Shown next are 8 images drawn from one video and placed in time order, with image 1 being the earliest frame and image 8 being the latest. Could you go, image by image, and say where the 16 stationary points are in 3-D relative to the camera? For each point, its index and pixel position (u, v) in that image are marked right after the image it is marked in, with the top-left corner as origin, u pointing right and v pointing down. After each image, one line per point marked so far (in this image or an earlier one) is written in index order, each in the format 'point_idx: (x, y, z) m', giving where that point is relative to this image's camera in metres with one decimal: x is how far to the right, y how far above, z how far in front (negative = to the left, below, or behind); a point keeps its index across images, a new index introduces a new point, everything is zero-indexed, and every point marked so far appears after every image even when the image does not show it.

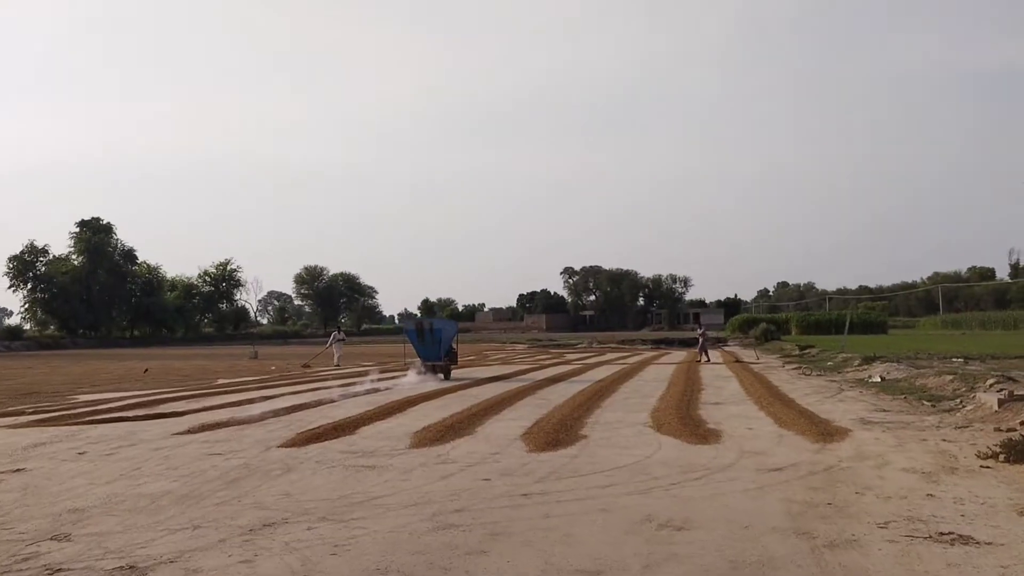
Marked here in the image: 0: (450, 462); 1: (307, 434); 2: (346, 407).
0: (-0.6, -1.7, +8.5) m
1: (-2.5, -1.8, +10.8) m
2: (-2.7, -2.0, +14.9) m
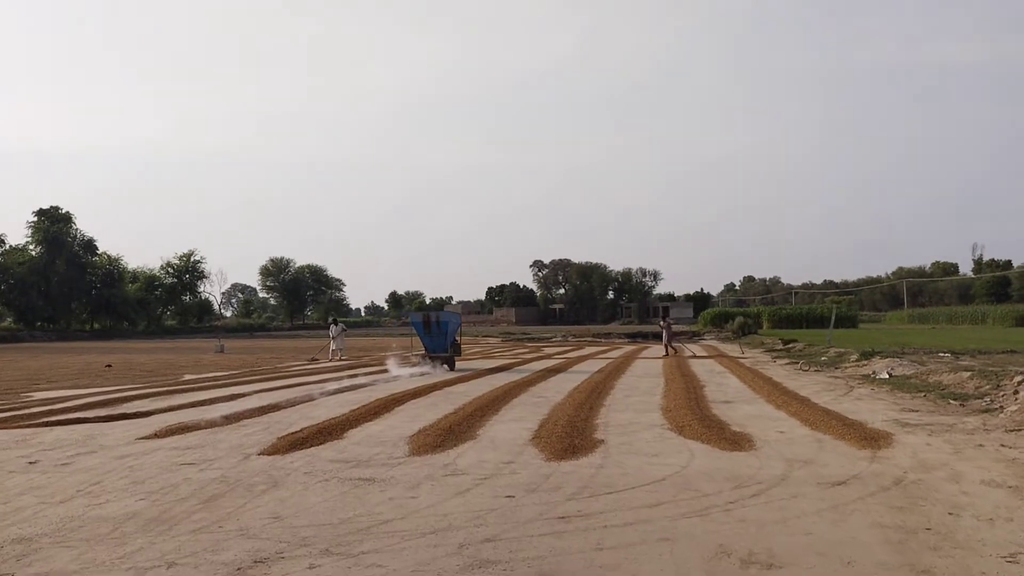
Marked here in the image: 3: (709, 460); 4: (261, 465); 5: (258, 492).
0: (-0.4, -1.5, +7.5) m
1: (-2.4, -1.6, +9.7) m
2: (-2.8, -1.8, +13.8) m
3: (+1.7, -1.5, +7.9) m
4: (-2.3, -1.6, +8.2) m
5: (-1.9, -1.6, +6.9) m
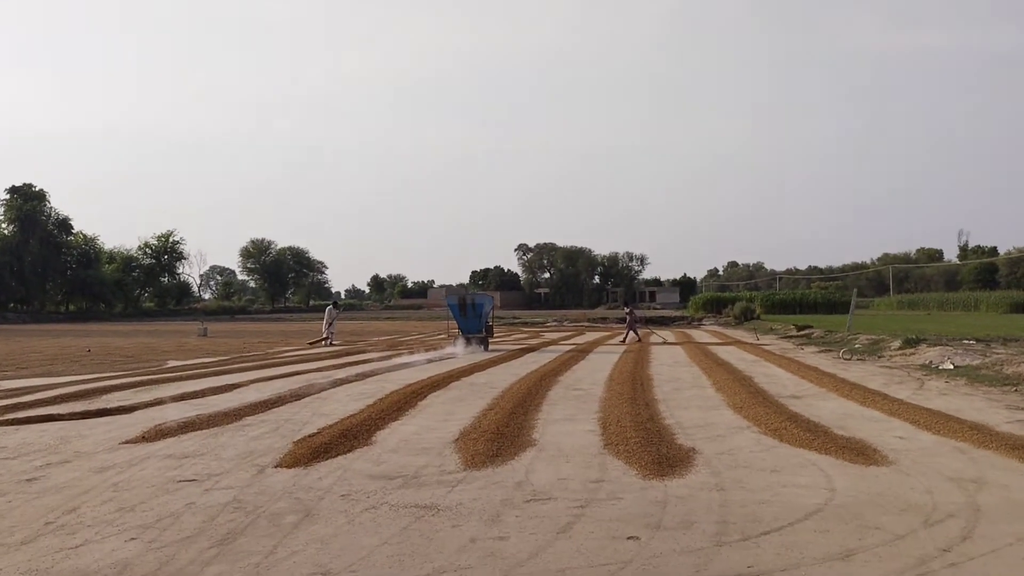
0: (+0.2, -1.4, +5.8) m
1: (-1.8, -1.4, +8.0) m
2: (-2.3, -1.5, +12.1) m
3: (+2.4, -1.3, +6.3) m
4: (-1.6, -1.4, +6.4) m
5: (-1.3, -1.4, +5.2) m
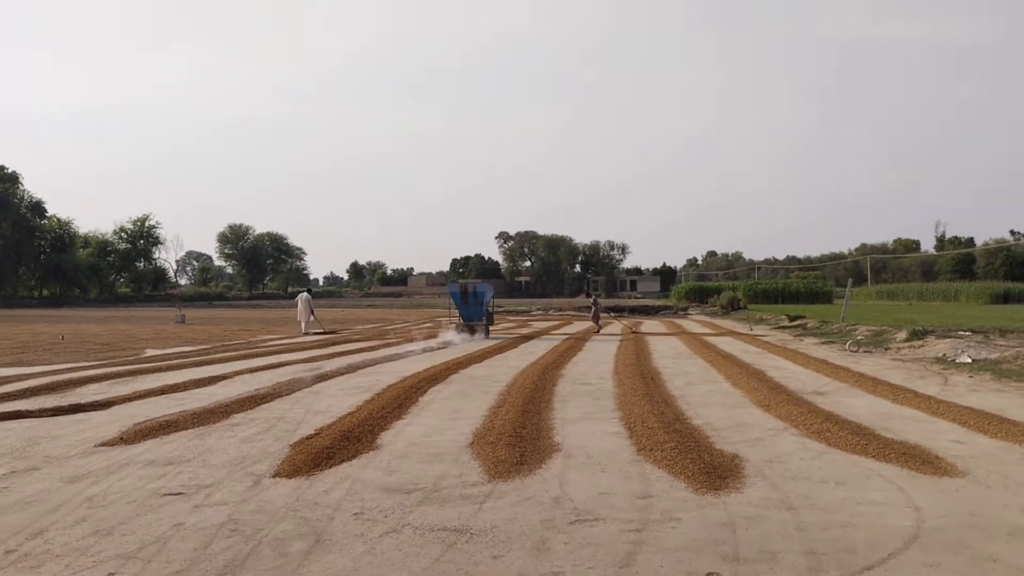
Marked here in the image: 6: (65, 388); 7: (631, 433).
0: (+0.5, -1.3, +5.0) m
1: (-1.6, -1.3, +7.1) m
2: (-2.2, -1.3, +11.2) m
3: (+2.6, -1.3, +5.6) m
4: (-1.4, -1.3, +5.6) m
5: (-1.0, -1.3, +4.4) m
6: (-6.0, -1.3, +12.1) m
7: (+1.1, -1.3, +8.0) m
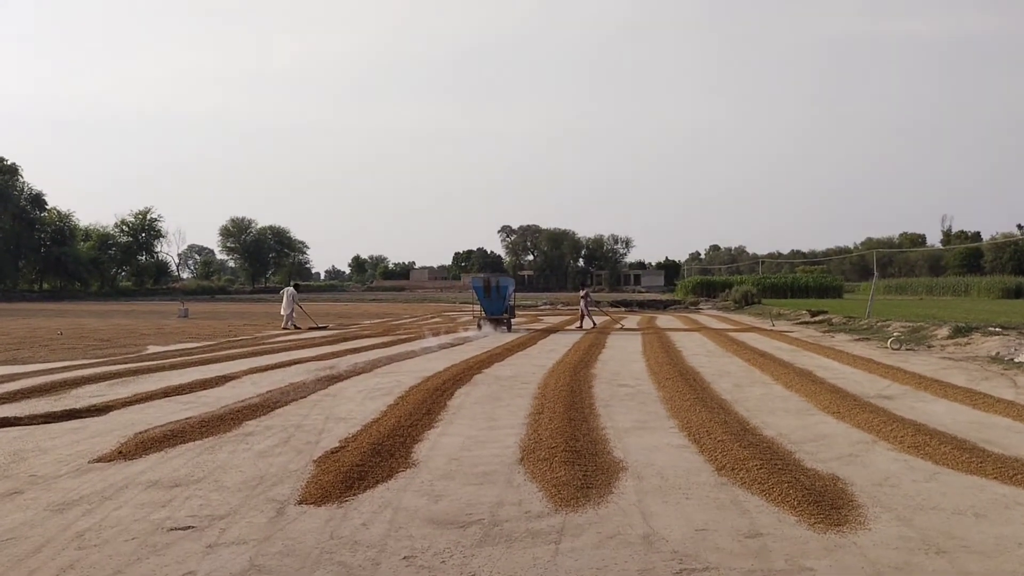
0: (+0.9, -1.3, +4.0) m
1: (-1.2, -1.2, +6.2) m
2: (-1.8, -1.3, +10.2) m
3: (+3.0, -1.2, +4.6) m
4: (-1.0, -1.3, +4.6) m
5: (-0.6, -1.3, +3.4) m
6: (-5.6, -1.2, +11.1) m
7: (+1.5, -1.2, +7.0) m
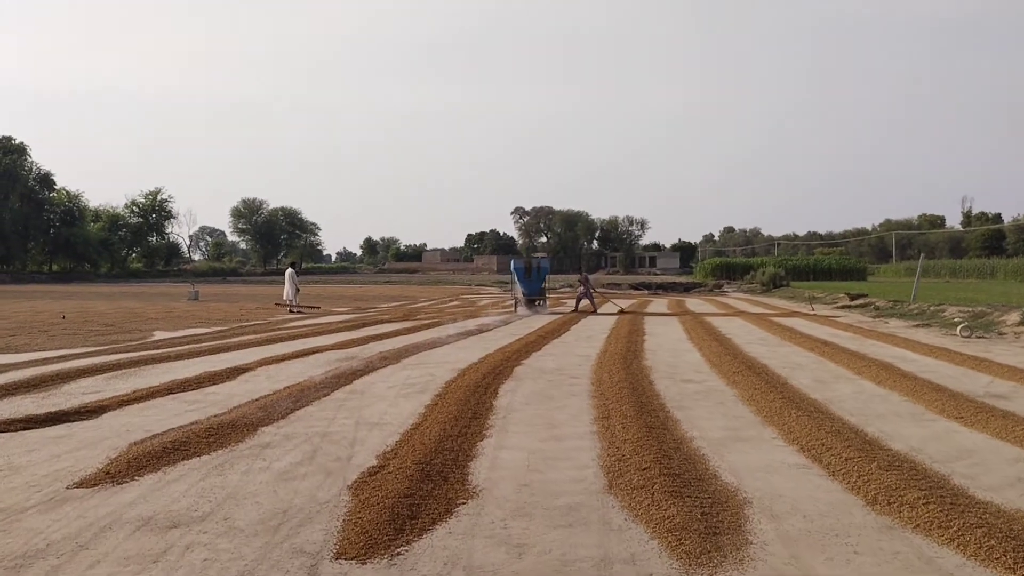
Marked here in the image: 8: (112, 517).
0: (+1.3, -1.2, +2.7) m
1: (-0.7, -1.1, +4.8) m
2: (-1.2, -1.1, +8.9) m
3: (+3.5, -1.2, +3.2) m
4: (-0.5, -1.2, +3.3) m
5: (-0.2, -1.2, +2.1) m
6: (-5.0, -1.0, +9.8) m
7: (+2.0, -1.1, +5.7) m
8: (-2.1, -1.2, +4.7) m
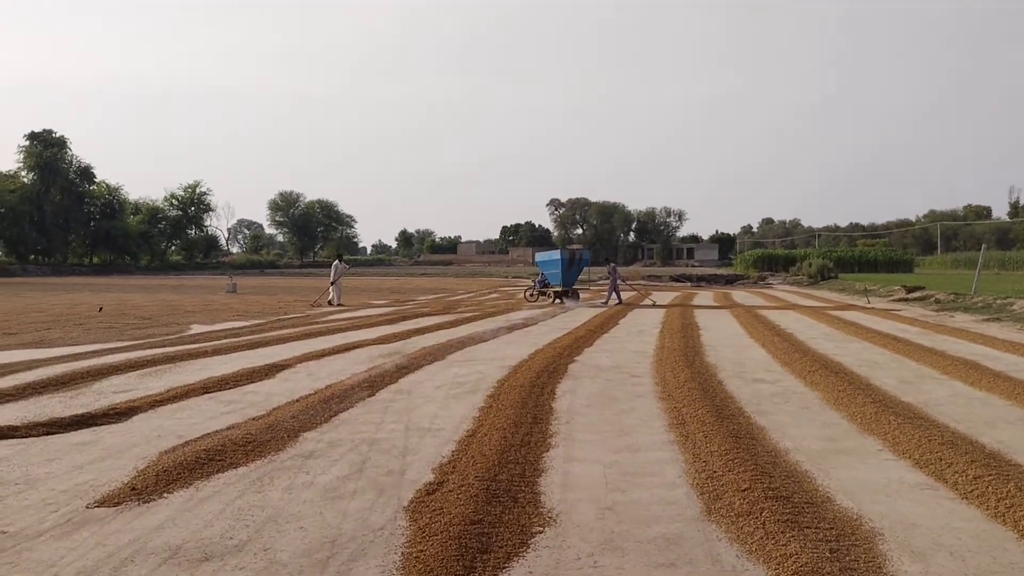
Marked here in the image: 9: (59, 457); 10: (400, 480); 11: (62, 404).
0: (+1.6, -1.2, +1.9) m
1: (-0.3, -1.1, +4.1) m
2: (-0.7, -1.0, +8.2) m
3: (+3.8, -1.2, +2.4) m
4: (-0.2, -1.2, +2.6) m
5: (+0.1, -1.2, +1.3) m
6: (-4.4, -1.0, +9.3) m
7: (+2.4, -1.1, +4.9) m
8: (-1.7, -1.1, +4.0) m
9: (-2.9, -1.1, +5.8) m
10: (-0.6, -1.1, +5.2) m
11: (-4.0, -1.0, +7.9) m
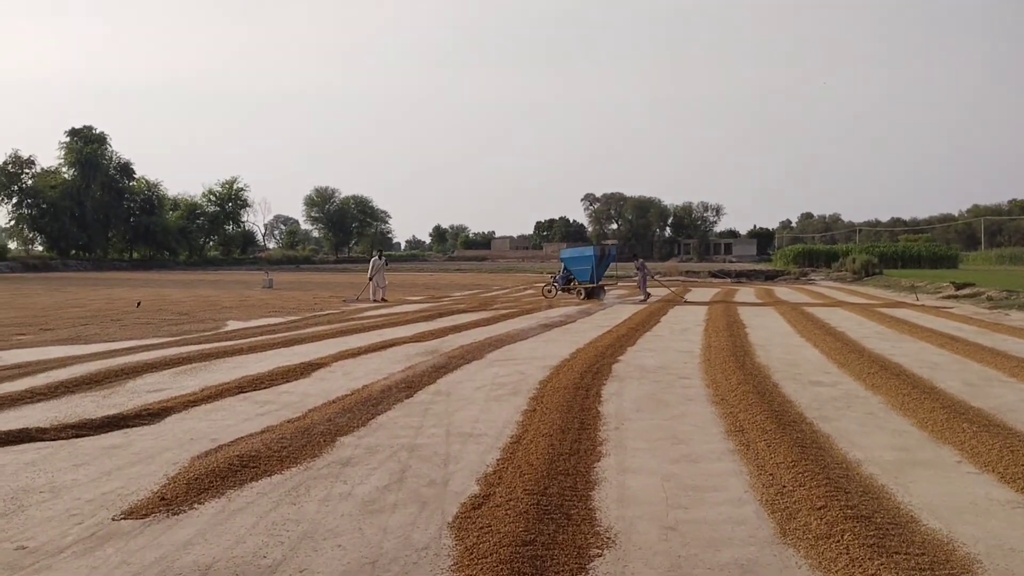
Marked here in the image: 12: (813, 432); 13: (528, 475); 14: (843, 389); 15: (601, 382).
0: (+1.8, -1.2, +1.5) m
1: (-0.1, -1.1, +3.8) m
2: (-0.3, -1.0, +7.9) m
3: (+4.0, -1.2, +1.9) m
4: (0.0, -1.2, +2.3) m
5: (+0.2, -1.2, +1.0) m
6: (-4.0, -0.9, +9.1) m
7: (+2.6, -1.1, +4.4) m
8: (-1.4, -1.1, +3.7) m
9: (-2.6, -1.1, +5.6) m
10: (-0.4, -1.1, +4.9) m
11: (-3.6, -1.0, +7.7) m
12: (+2.1, -1.0, +6.3) m
13: (+0.1, -1.0, +5.1) m
14: (+3.1, -0.9, +8.4) m
15: (+0.9, -0.9, +8.9) m
